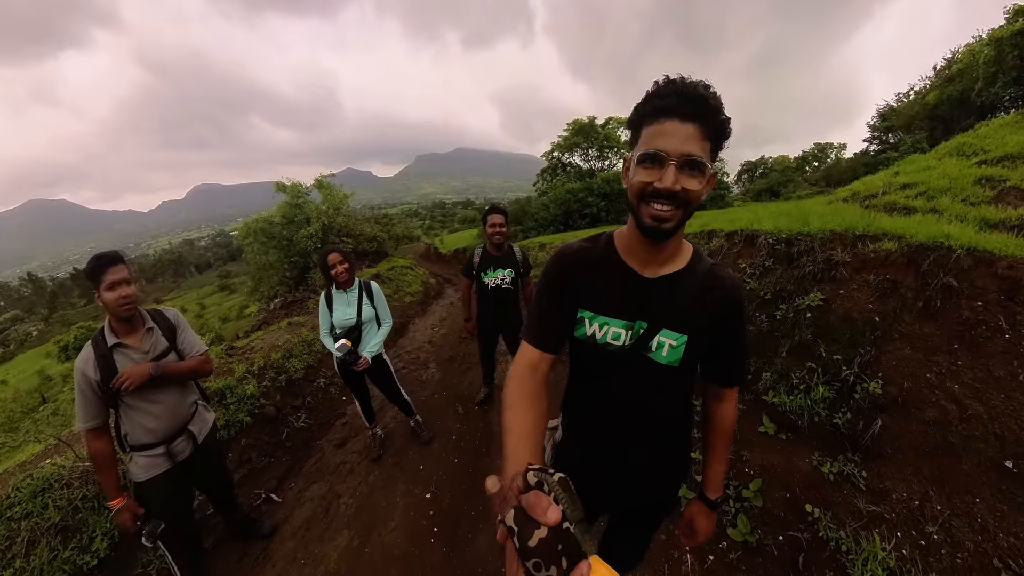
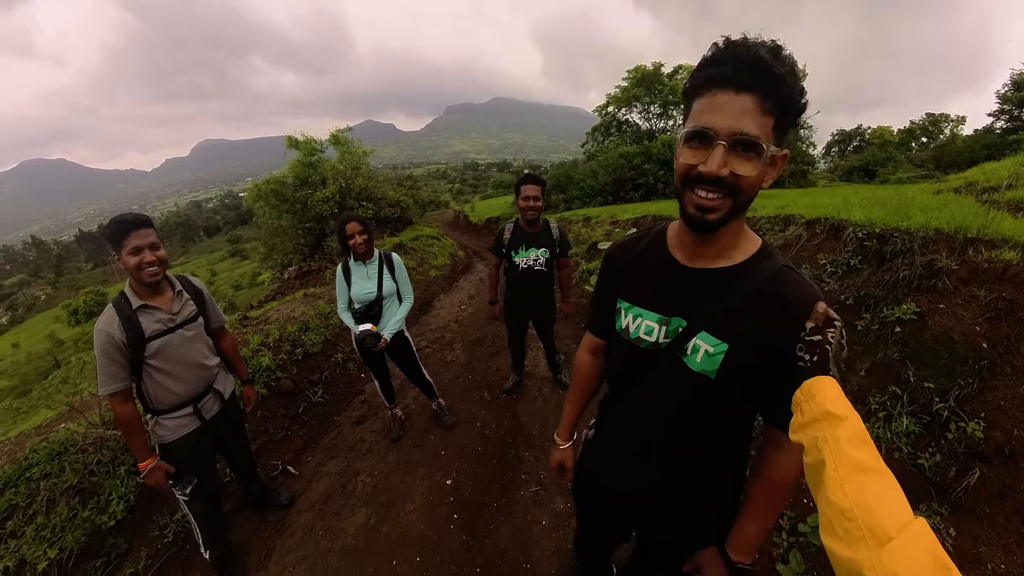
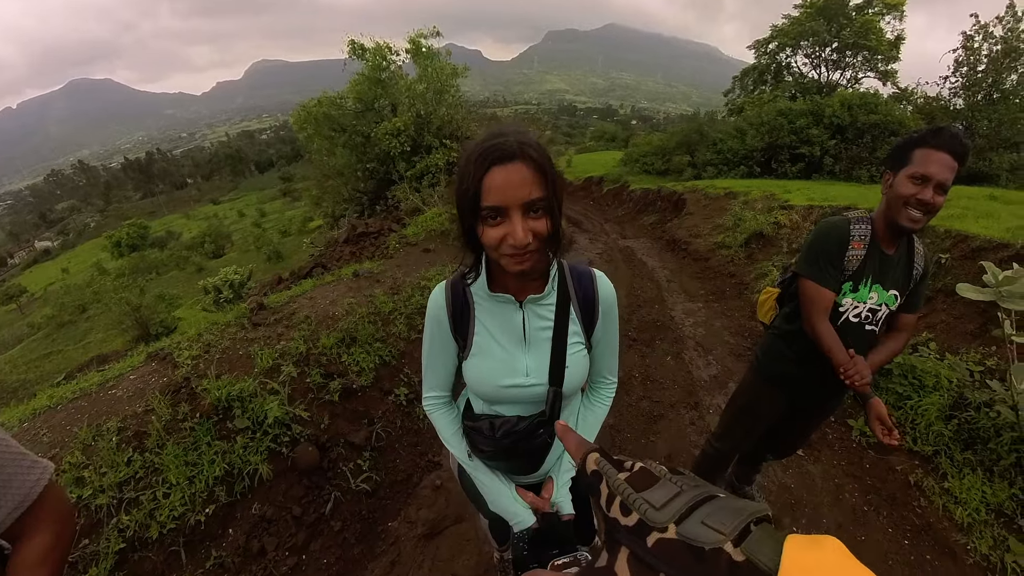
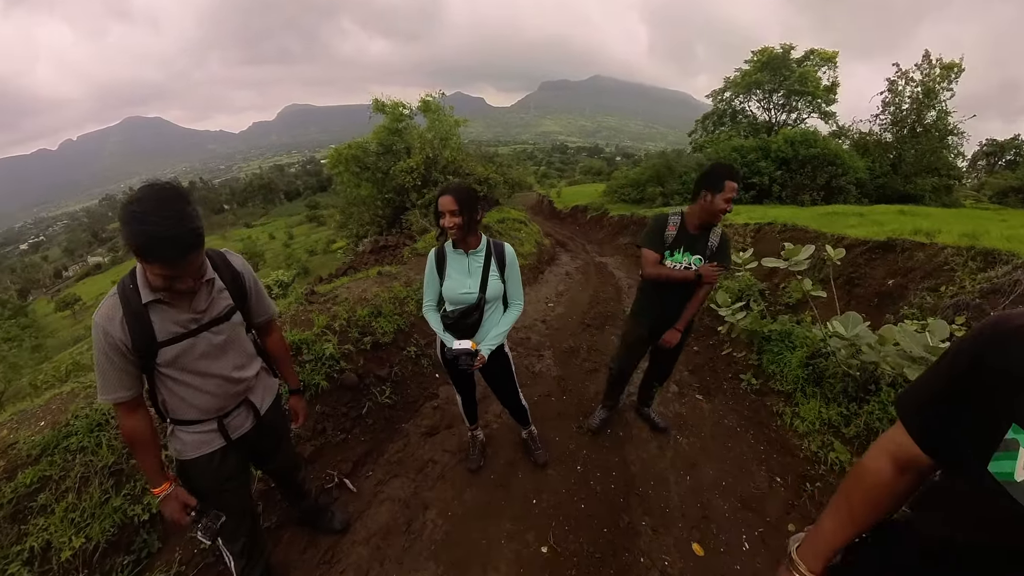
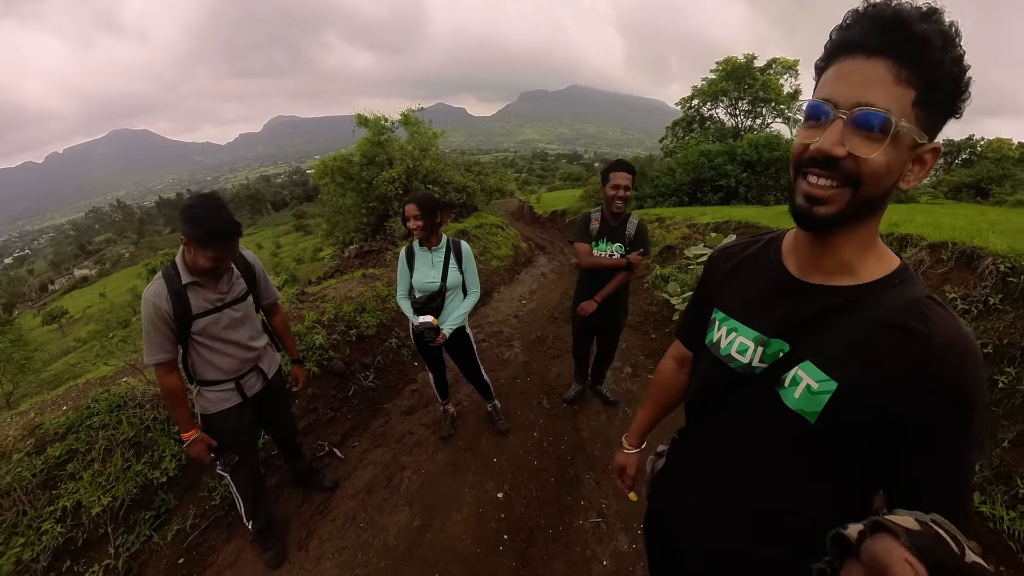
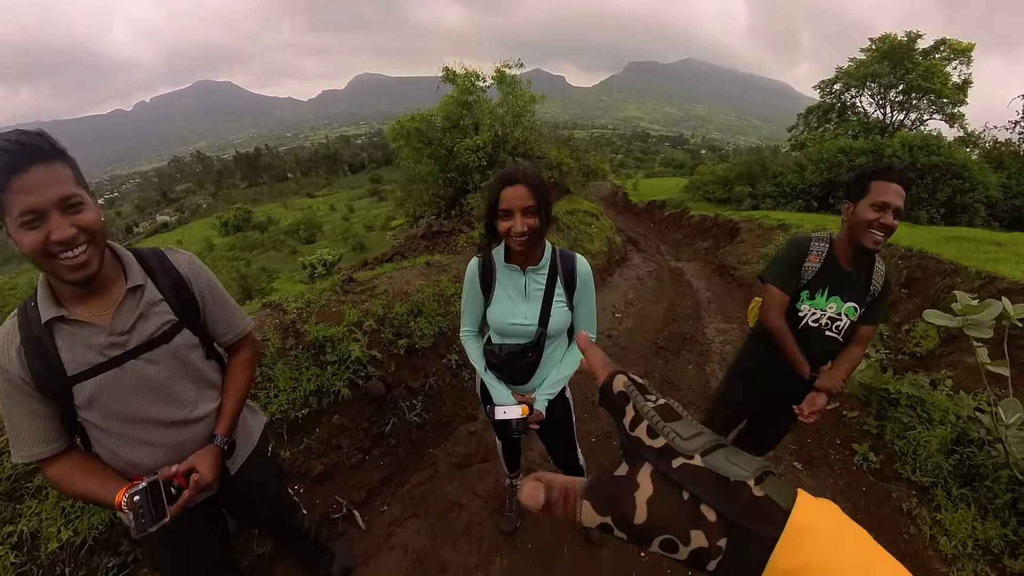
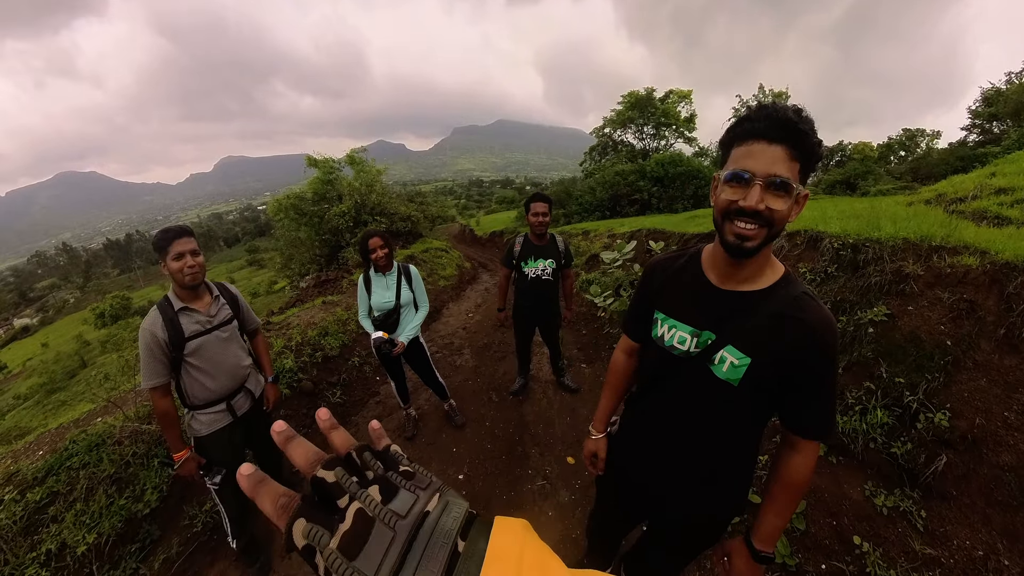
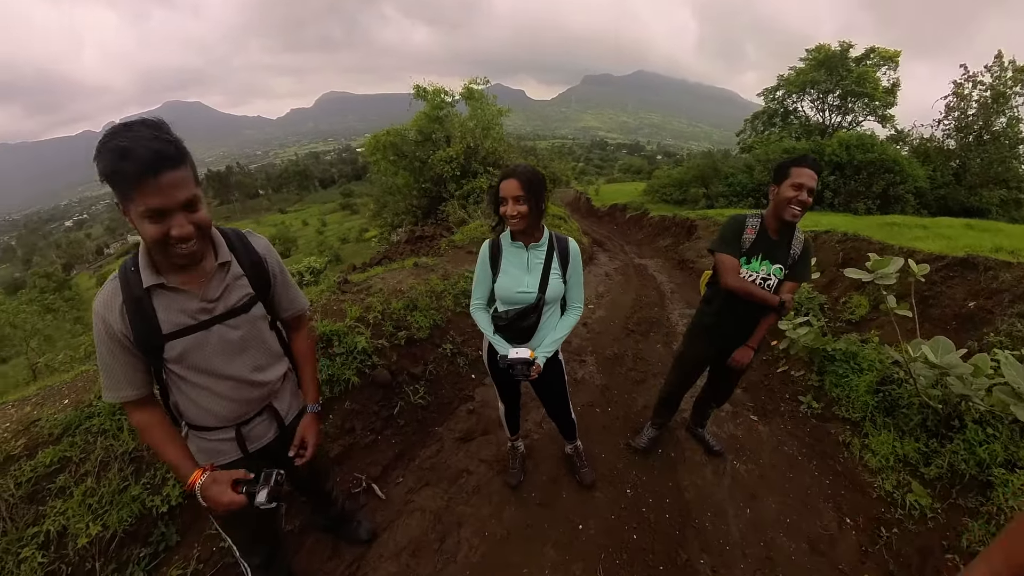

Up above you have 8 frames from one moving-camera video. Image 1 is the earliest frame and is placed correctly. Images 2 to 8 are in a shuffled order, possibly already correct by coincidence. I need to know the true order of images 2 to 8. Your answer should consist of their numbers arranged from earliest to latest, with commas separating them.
7, 2, 5, 4, 8, 6, 3
